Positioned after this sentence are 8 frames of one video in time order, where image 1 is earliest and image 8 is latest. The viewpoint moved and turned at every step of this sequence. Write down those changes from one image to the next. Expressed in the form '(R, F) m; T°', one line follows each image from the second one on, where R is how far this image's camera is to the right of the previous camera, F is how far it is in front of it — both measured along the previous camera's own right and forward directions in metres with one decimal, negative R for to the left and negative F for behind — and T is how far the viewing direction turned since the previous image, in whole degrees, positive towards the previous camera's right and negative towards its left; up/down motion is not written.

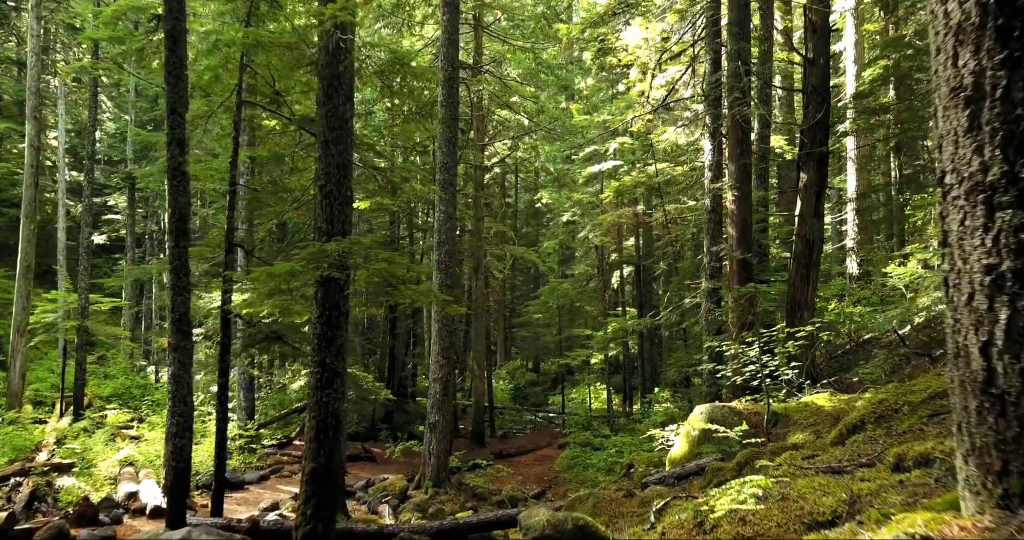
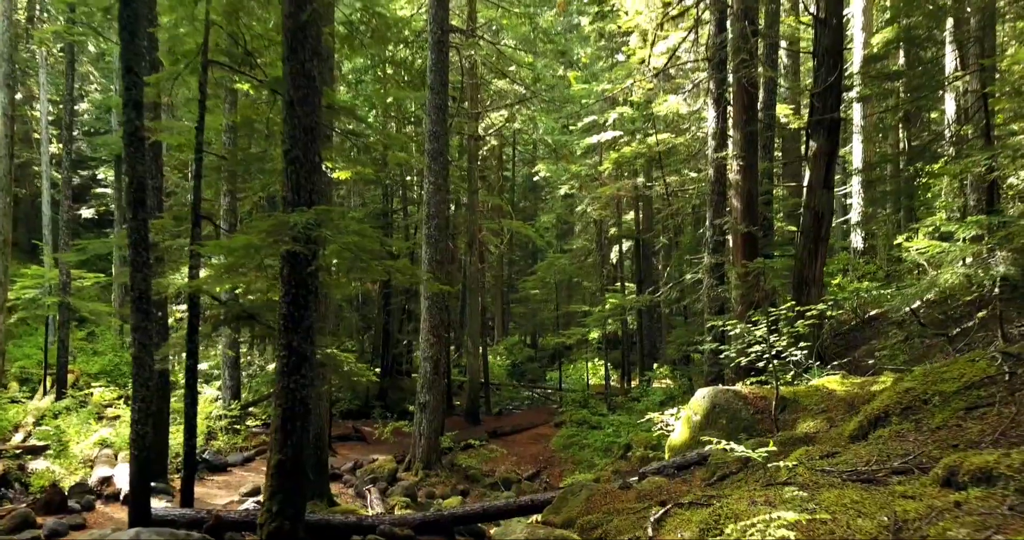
(+0.1, +0.5) m; 0°
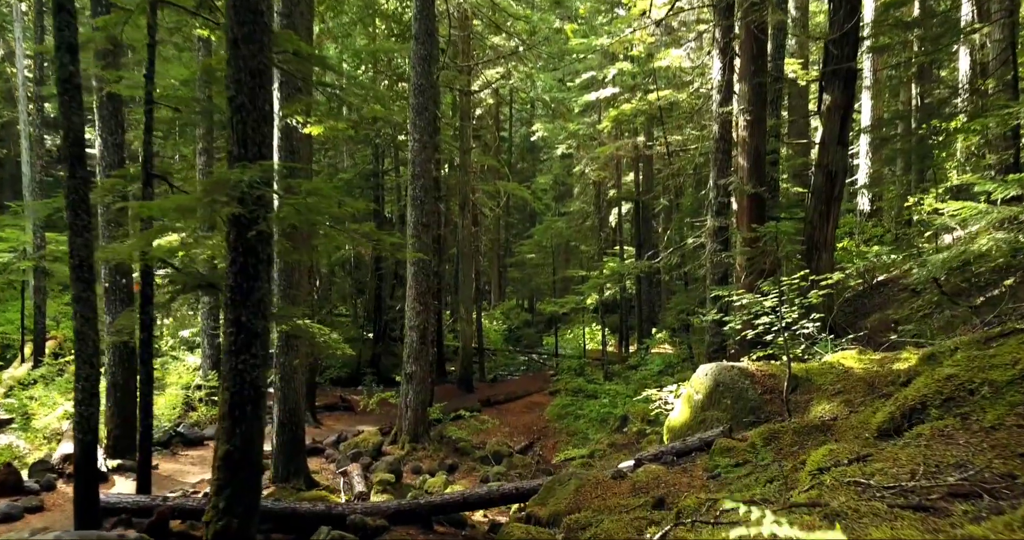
(+0.1, +0.7) m; 0°
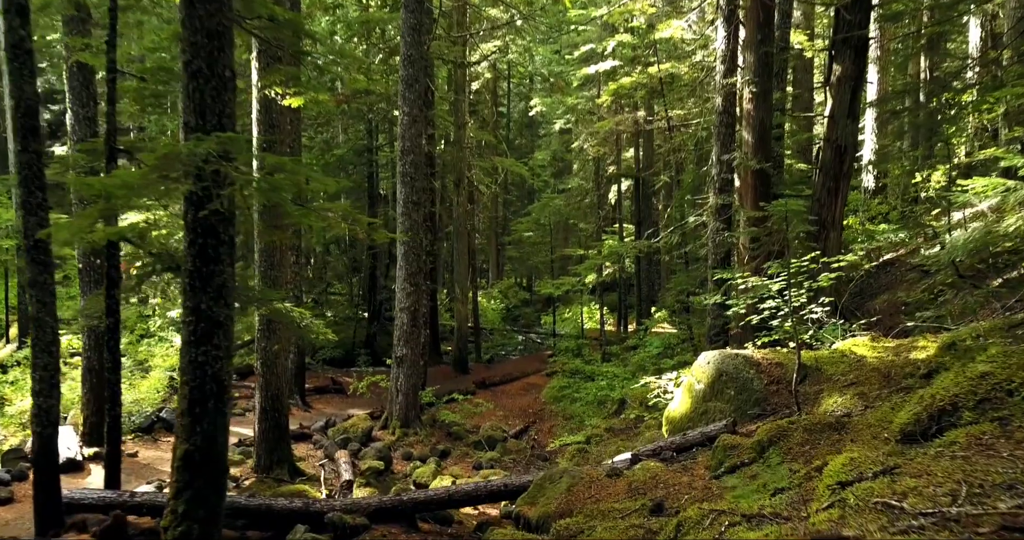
(+0.1, +0.4) m; 0°
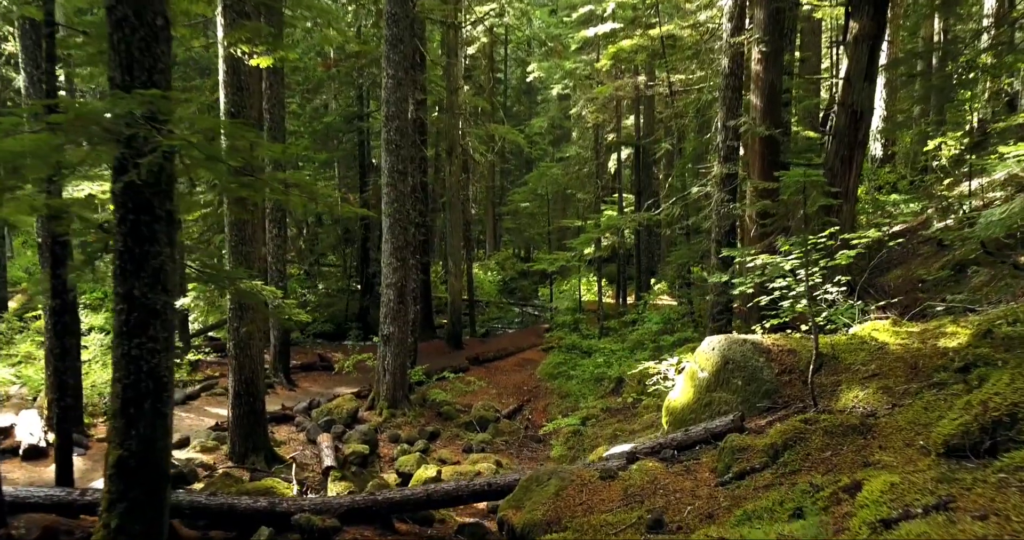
(+0.1, +0.5) m; 0°
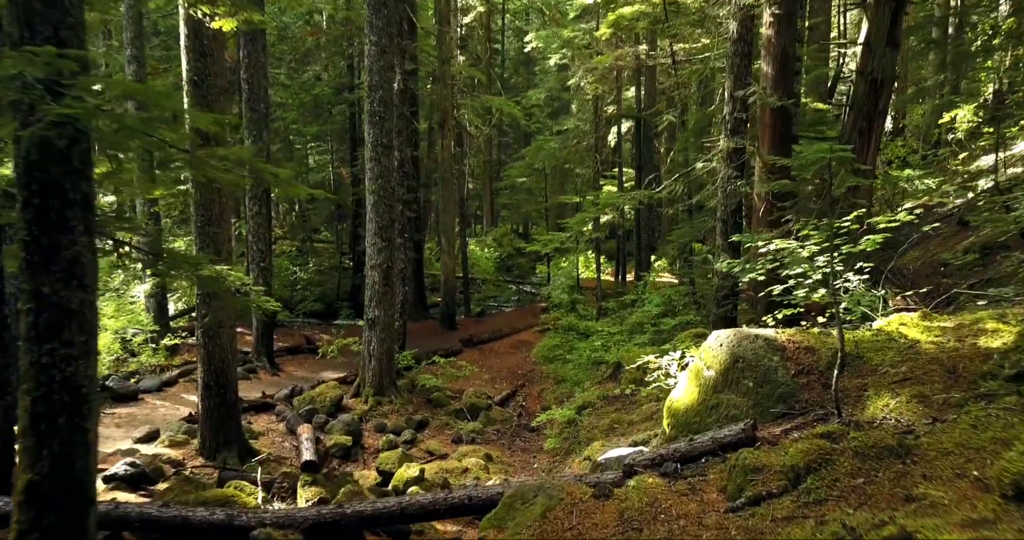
(+0.1, +0.6) m; 0°
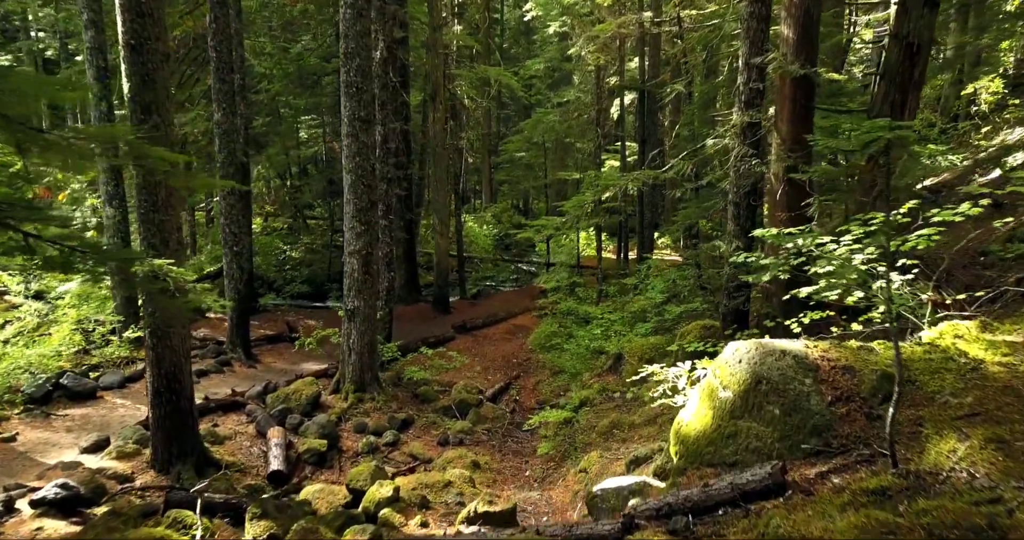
(+0.1, +0.8) m; 0°
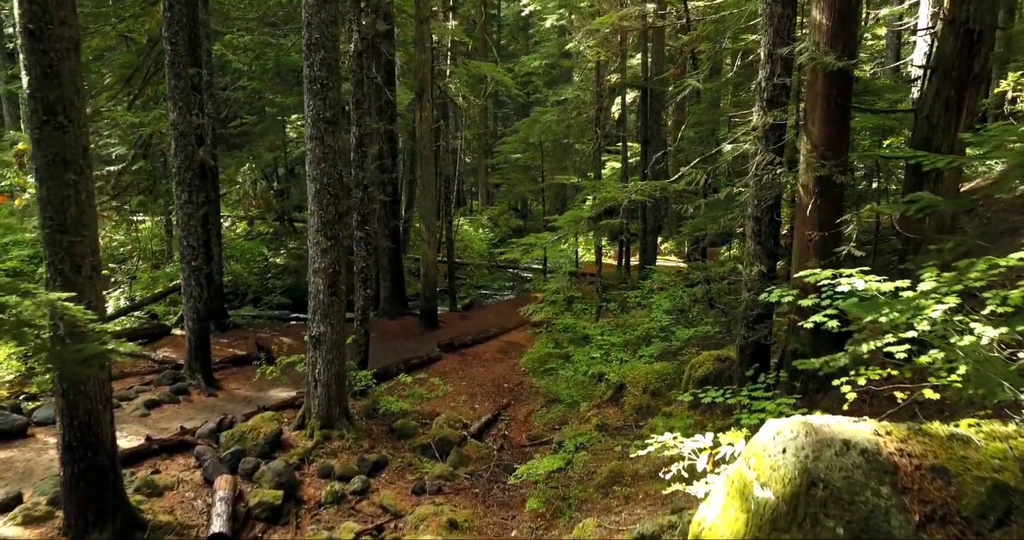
(+0.1, +1.0) m; 0°
